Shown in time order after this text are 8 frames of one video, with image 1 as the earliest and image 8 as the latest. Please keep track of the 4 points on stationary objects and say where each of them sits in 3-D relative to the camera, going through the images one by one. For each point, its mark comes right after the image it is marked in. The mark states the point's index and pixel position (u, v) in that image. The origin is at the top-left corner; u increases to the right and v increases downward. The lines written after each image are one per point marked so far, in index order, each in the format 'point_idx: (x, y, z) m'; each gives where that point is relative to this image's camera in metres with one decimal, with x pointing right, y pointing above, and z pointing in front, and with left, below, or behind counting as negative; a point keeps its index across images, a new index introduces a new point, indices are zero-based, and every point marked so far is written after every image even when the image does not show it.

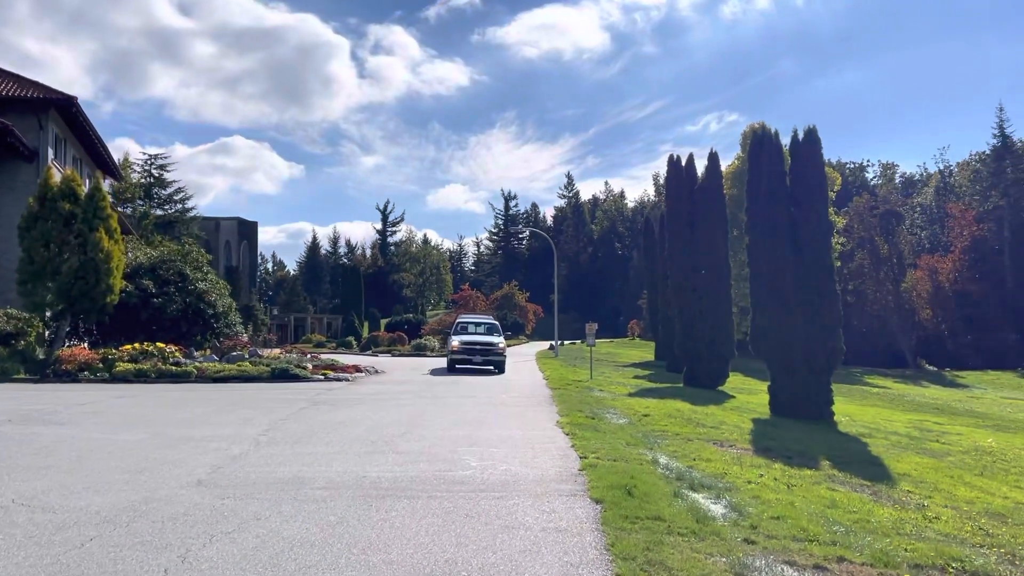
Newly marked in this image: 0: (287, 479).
0: (-2.2, -1.8, +8.7) m
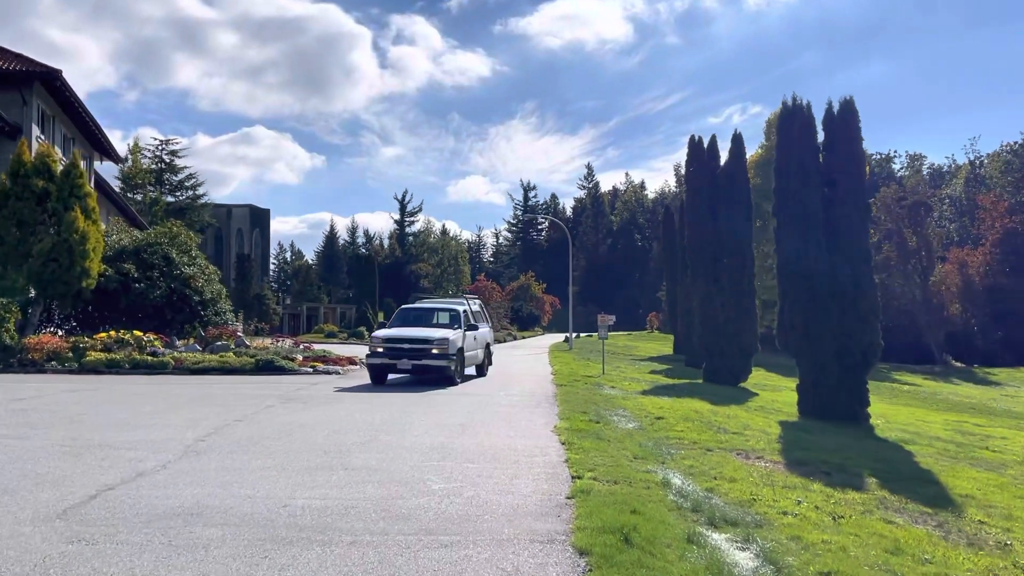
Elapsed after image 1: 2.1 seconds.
0: (-2.4, -1.6, +6.7) m
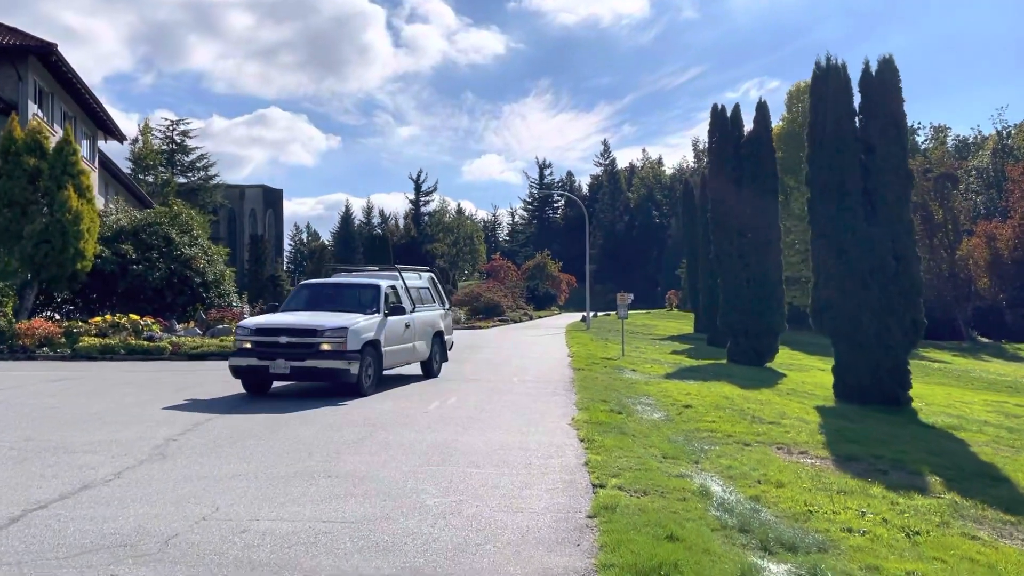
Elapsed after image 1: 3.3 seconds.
0: (-2.4, -1.5, +5.5) m
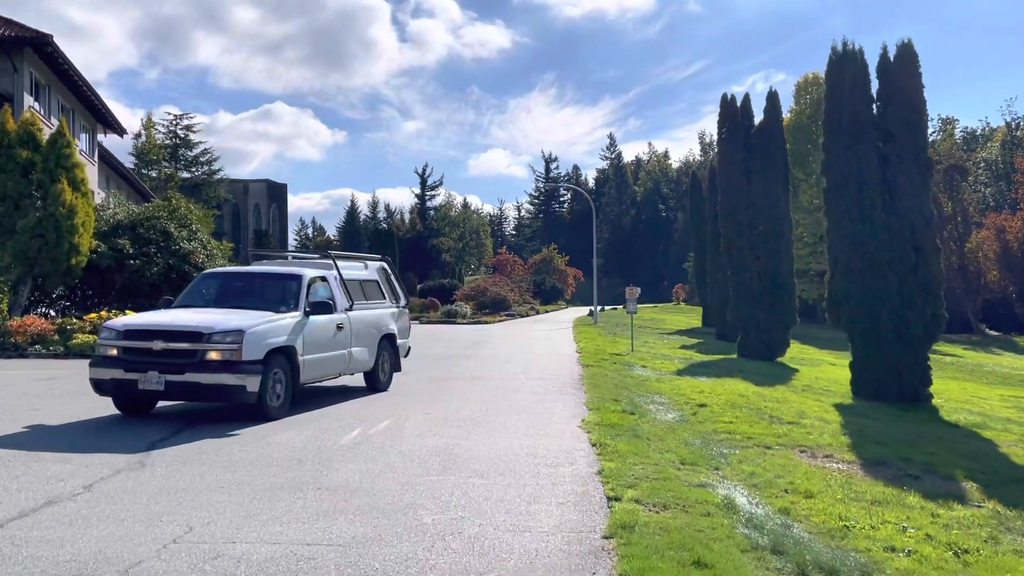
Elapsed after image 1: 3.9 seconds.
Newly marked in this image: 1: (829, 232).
0: (-2.4, -1.5, +4.8) m
1: (+6.6, +1.2, +18.9) m
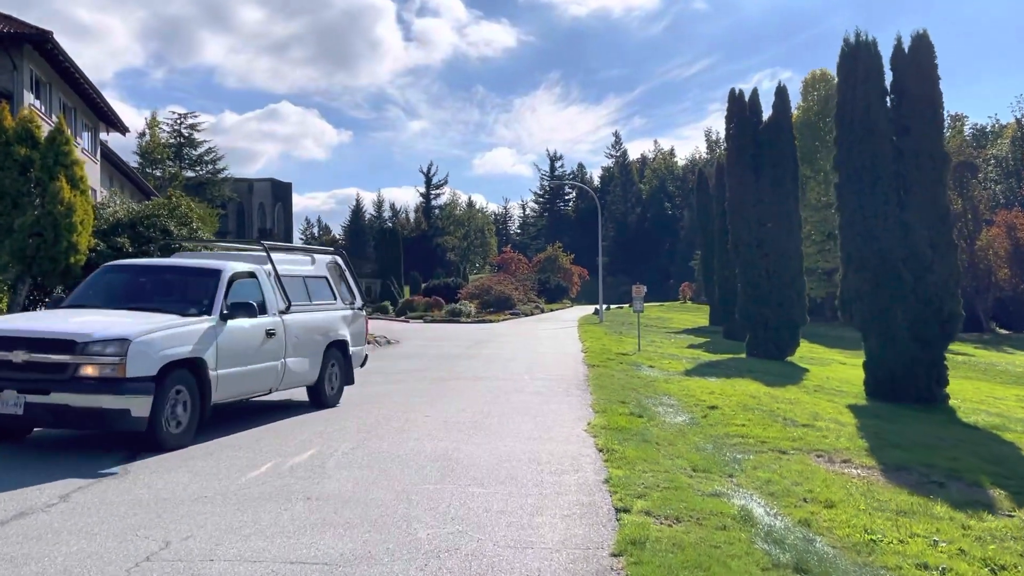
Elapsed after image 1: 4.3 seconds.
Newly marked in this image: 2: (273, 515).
0: (-2.4, -1.5, +4.4) m
1: (+6.7, +1.2, +18.5) m
2: (-1.6, -1.5, +6.0) m
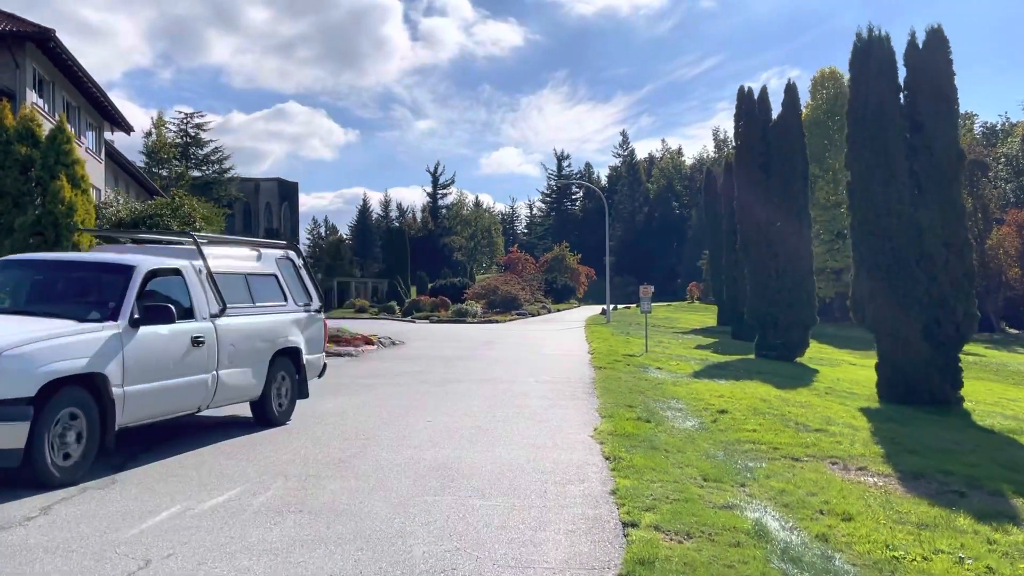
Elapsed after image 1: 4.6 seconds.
0: (-2.4, -1.5, +4.1) m
1: (+6.8, +1.2, +18.1) m
2: (-1.6, -1.5, +5.7) m
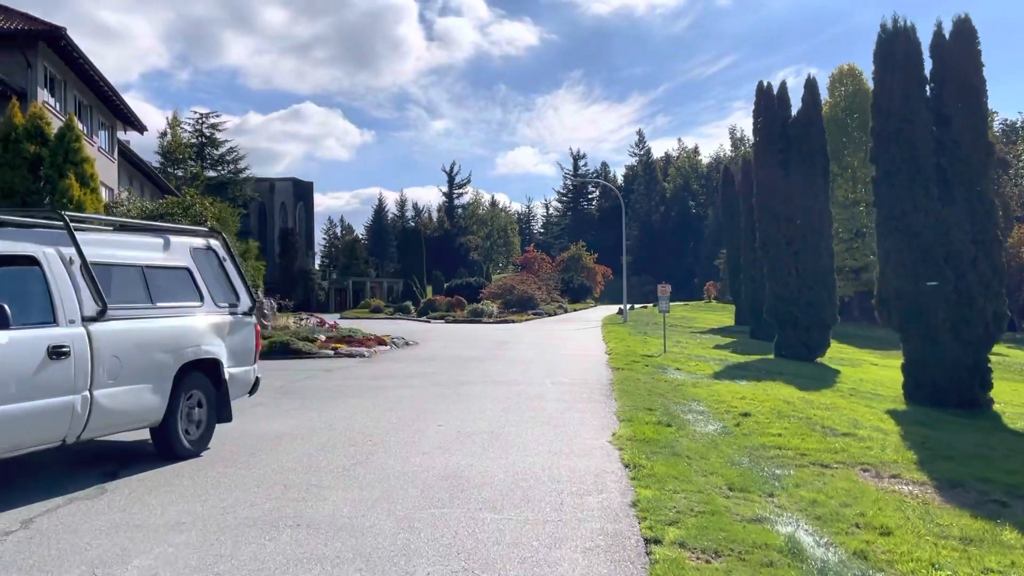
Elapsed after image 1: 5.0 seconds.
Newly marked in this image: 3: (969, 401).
0: (-2.3, -1.5, +3.7) m
1: (+7.1, +1.2, +17.5) m
2: (-1.5, -1.5, +5.3) m
3: (+8.3, -2.1, +16.6) m
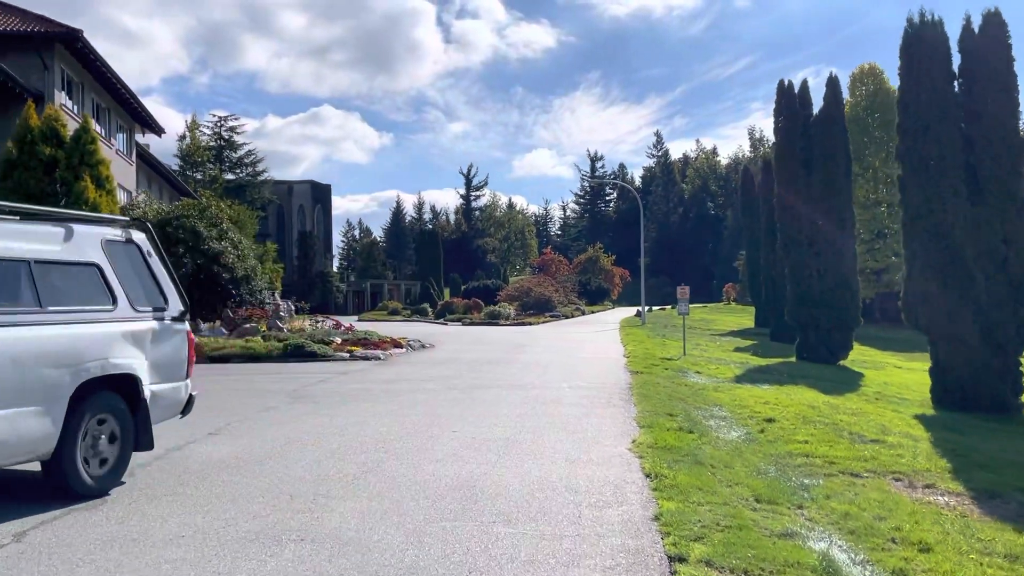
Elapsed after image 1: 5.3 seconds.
0: (-2.3, -1.5, +3.5) m
1: (+7.4, +1.2, +17.1) m
2: (-1.4, -1.5, +5.0) m
3: (+8.6, -2.1, +16.1) m
